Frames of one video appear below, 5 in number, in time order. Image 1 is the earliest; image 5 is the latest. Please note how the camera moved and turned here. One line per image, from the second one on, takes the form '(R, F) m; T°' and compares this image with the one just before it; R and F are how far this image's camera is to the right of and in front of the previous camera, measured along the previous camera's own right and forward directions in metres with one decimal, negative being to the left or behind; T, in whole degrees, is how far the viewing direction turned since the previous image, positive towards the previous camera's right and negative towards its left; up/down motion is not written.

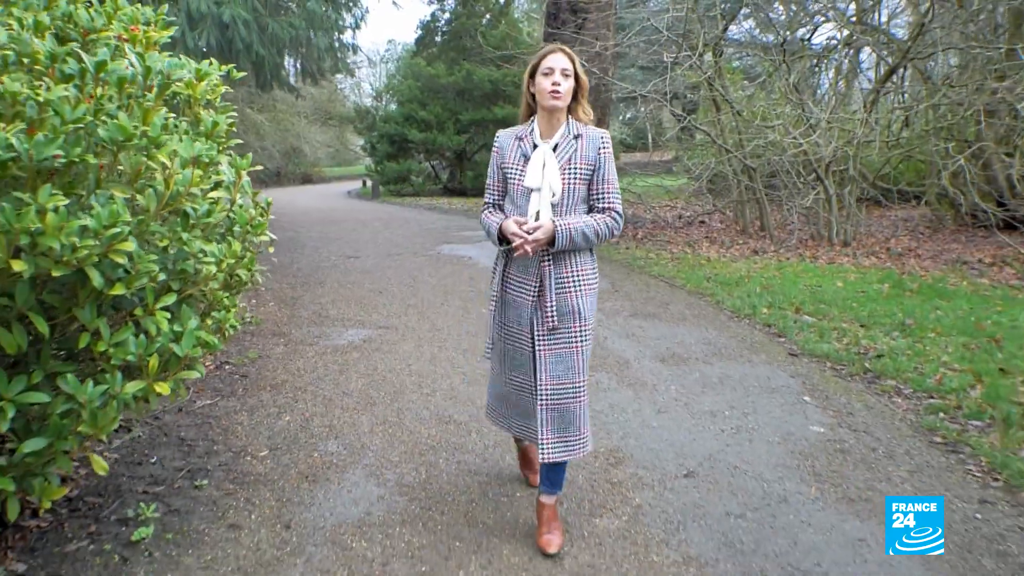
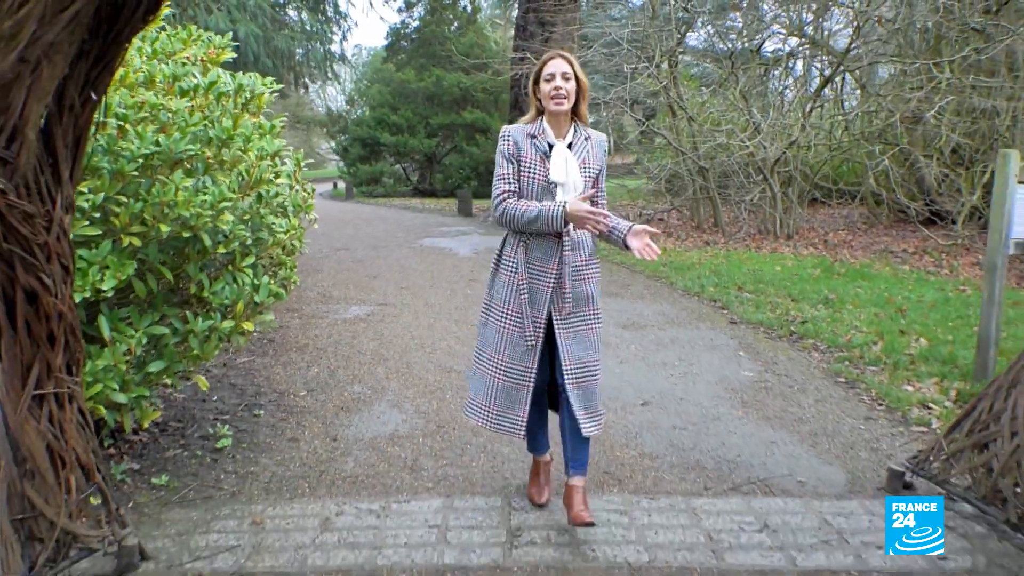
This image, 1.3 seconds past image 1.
(-0.1, -0.8) m; +3°
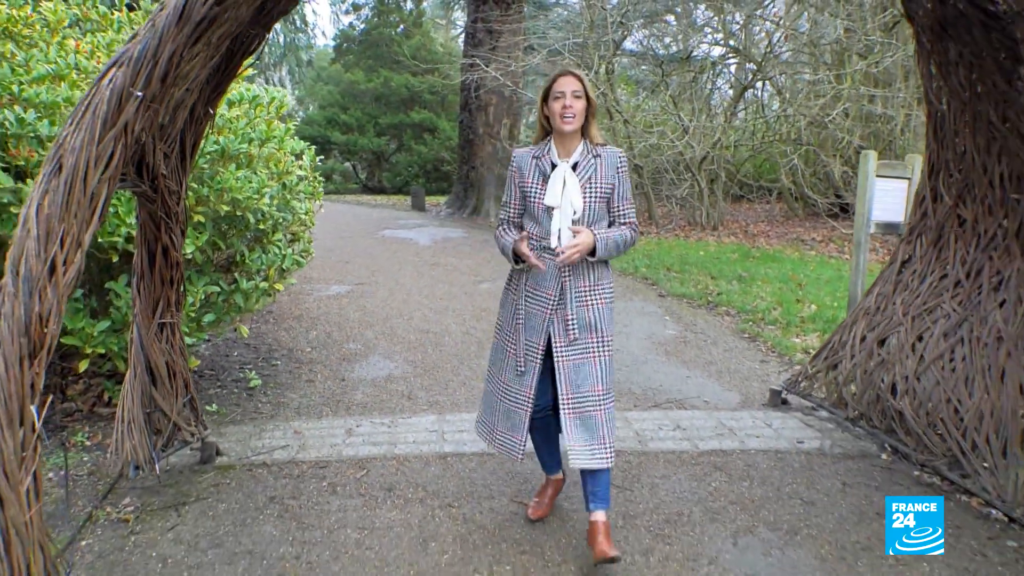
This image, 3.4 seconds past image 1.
(-0.2, -0.9) m; +4°
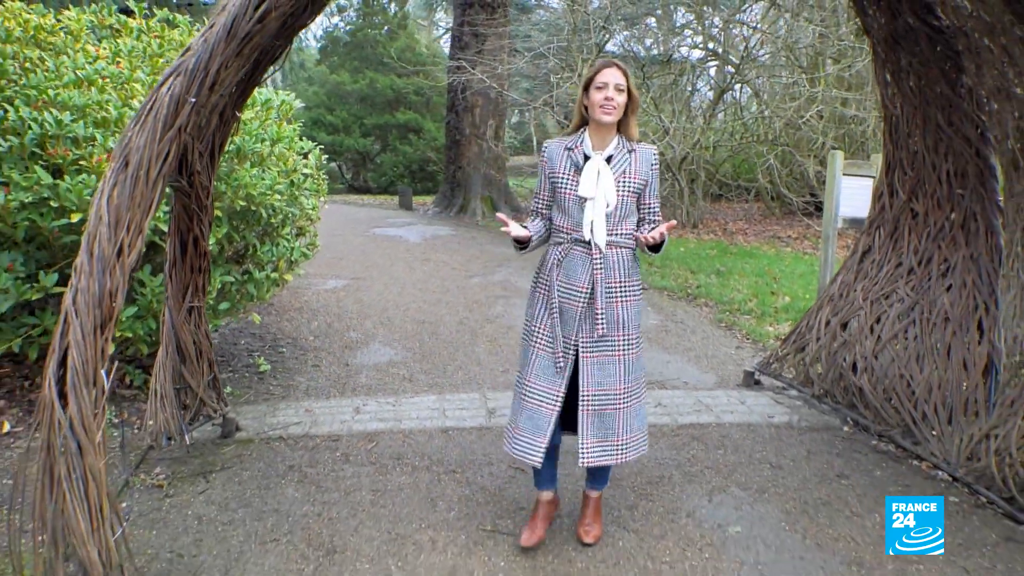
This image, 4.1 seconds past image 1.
(-0.1, -0.3) m; +1°
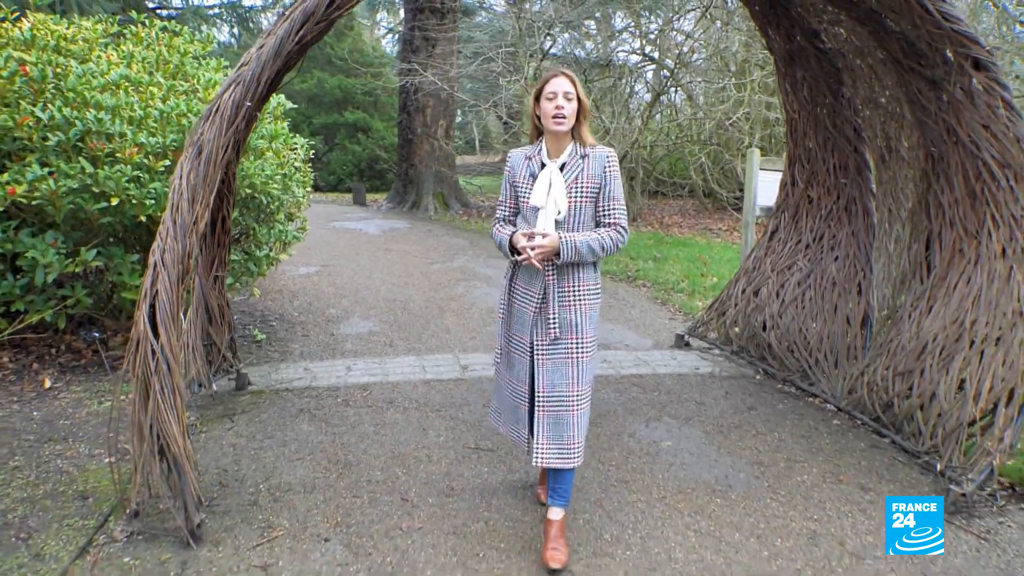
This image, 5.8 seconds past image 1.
(-0.2, -0.7) m; +4°
